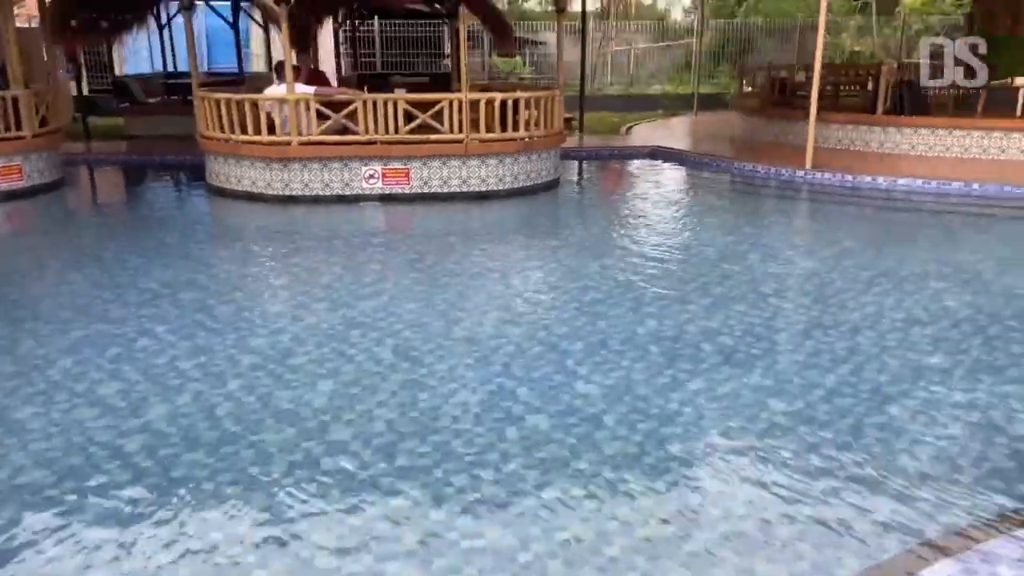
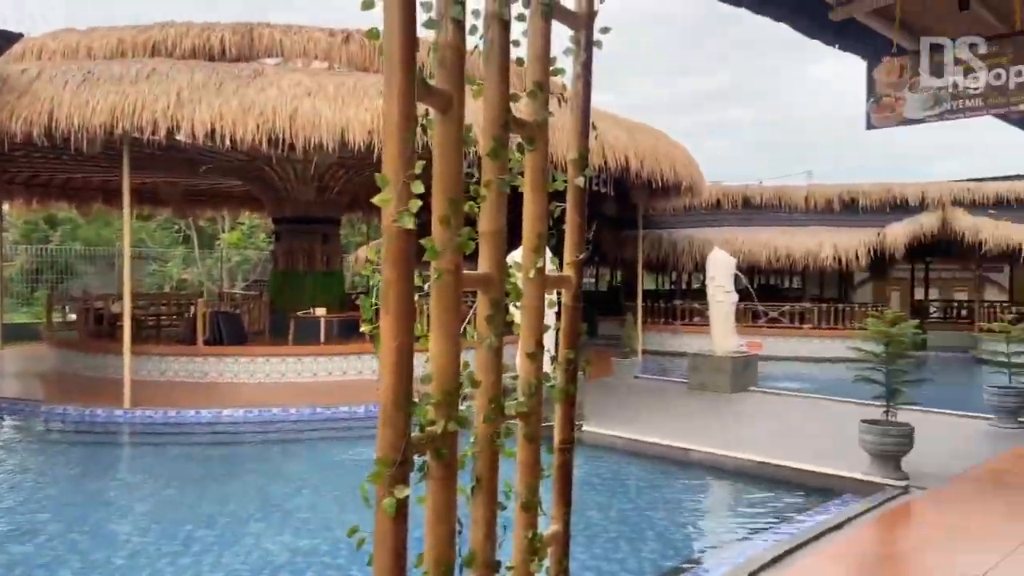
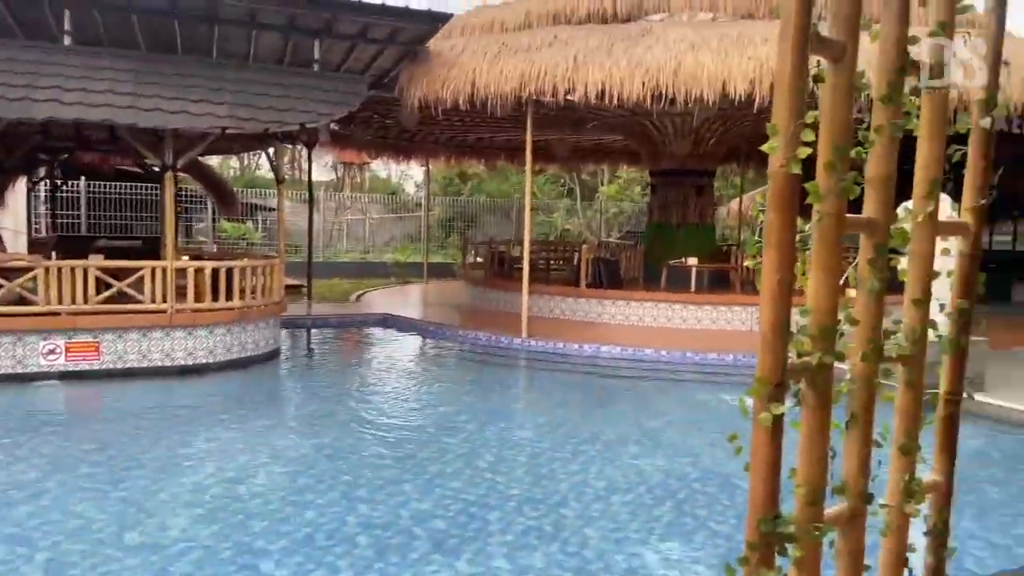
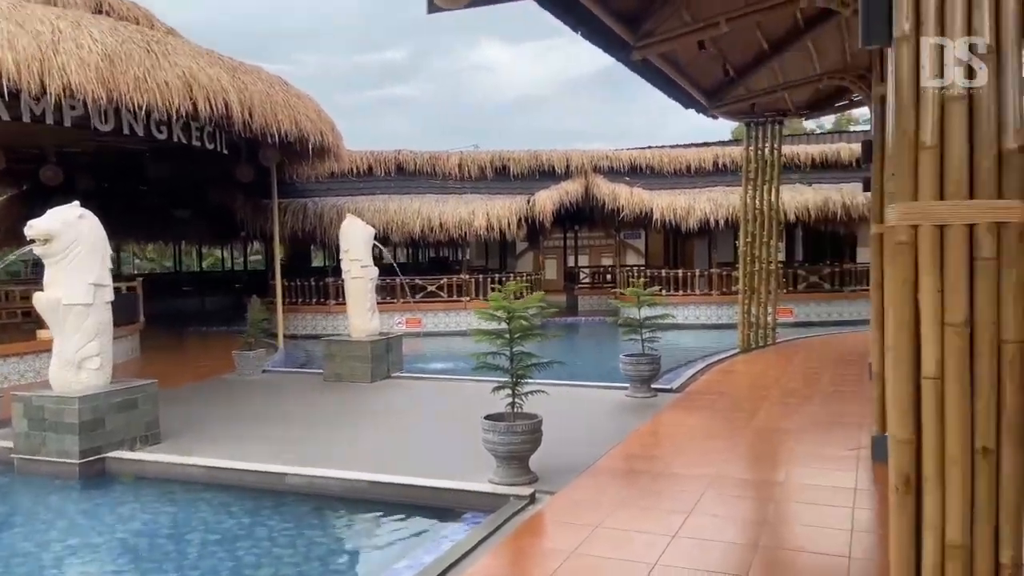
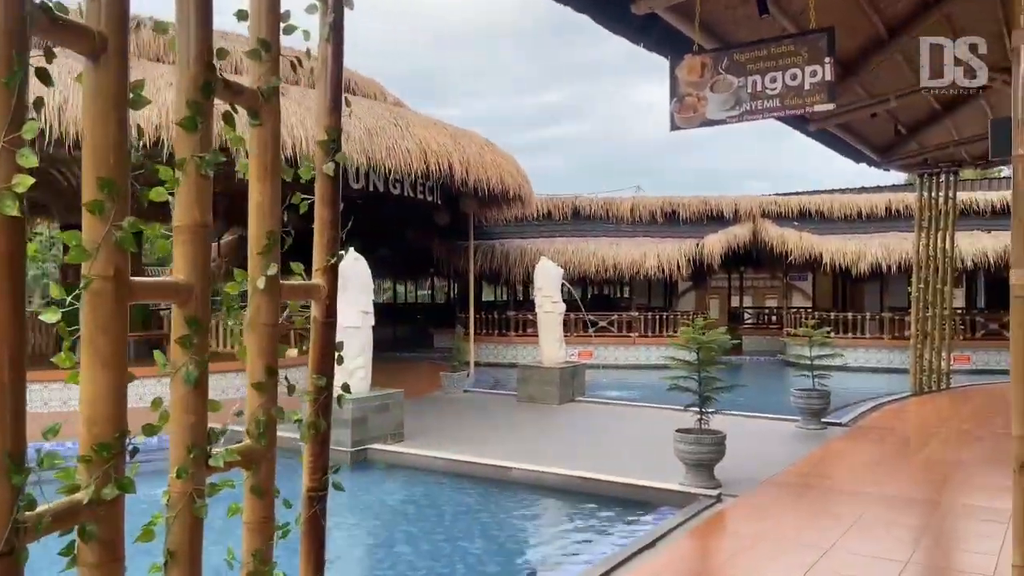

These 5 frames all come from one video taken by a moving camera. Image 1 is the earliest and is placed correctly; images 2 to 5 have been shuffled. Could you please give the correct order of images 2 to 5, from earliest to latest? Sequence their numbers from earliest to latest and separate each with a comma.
3, 2, 5, 4
